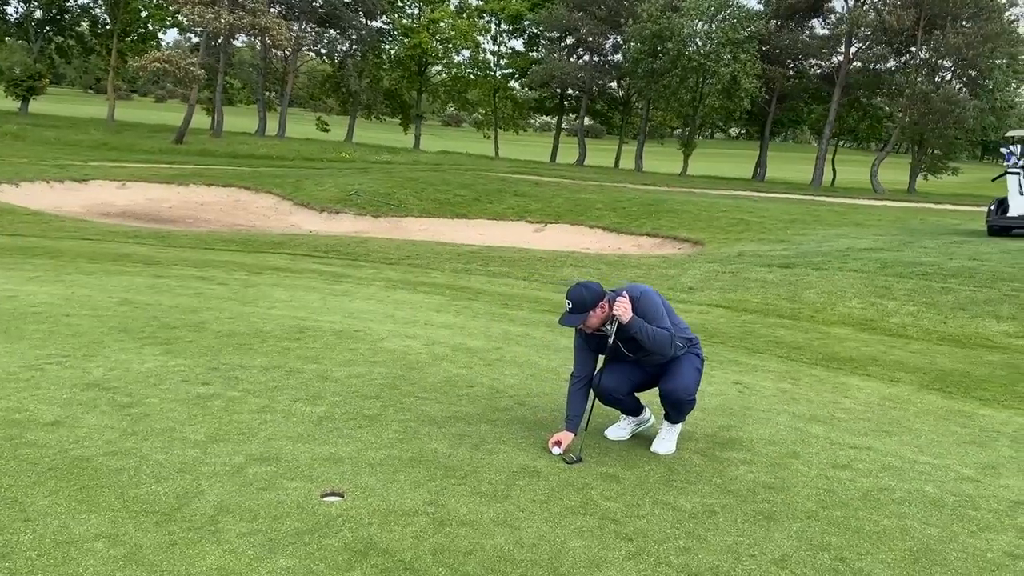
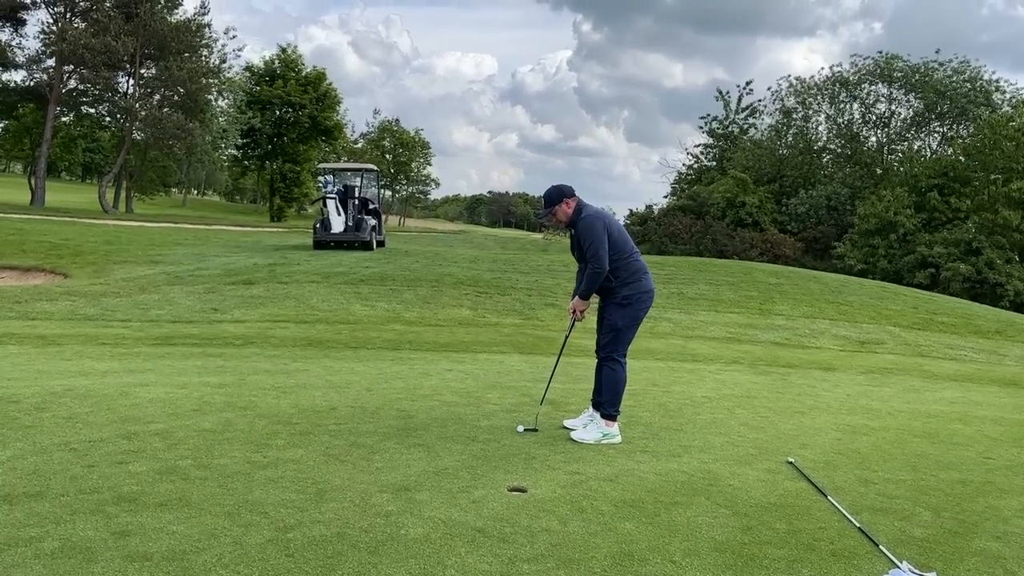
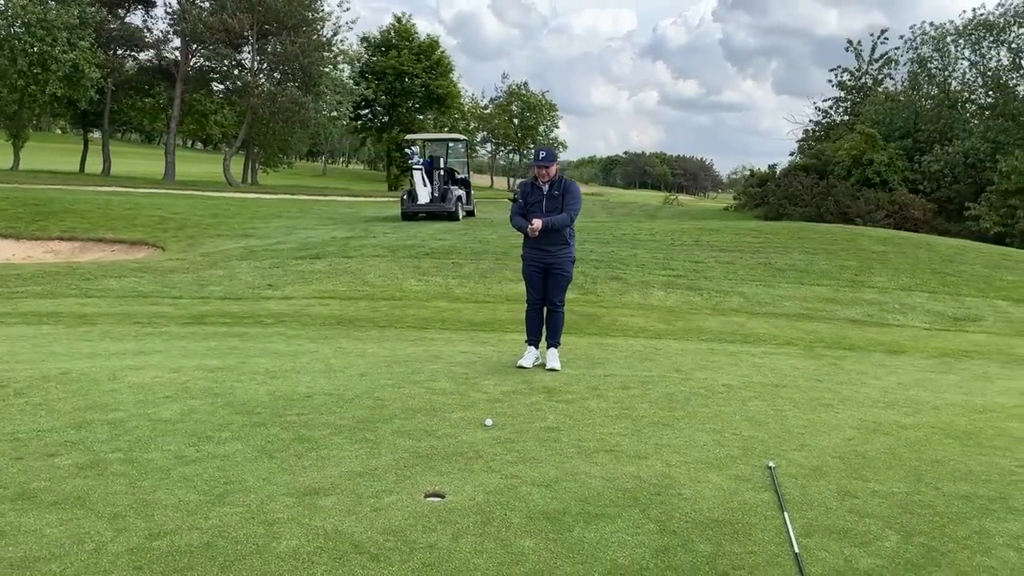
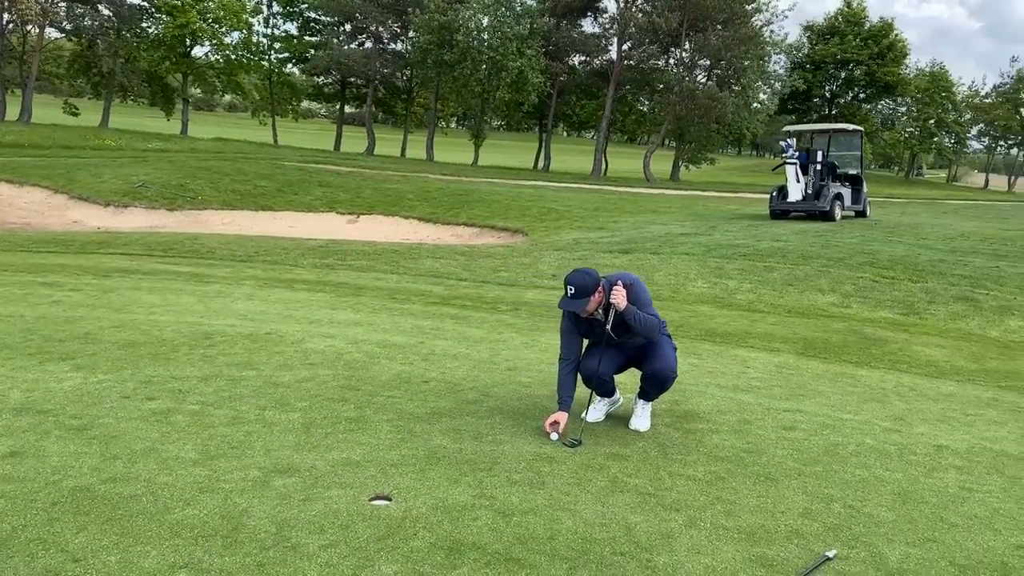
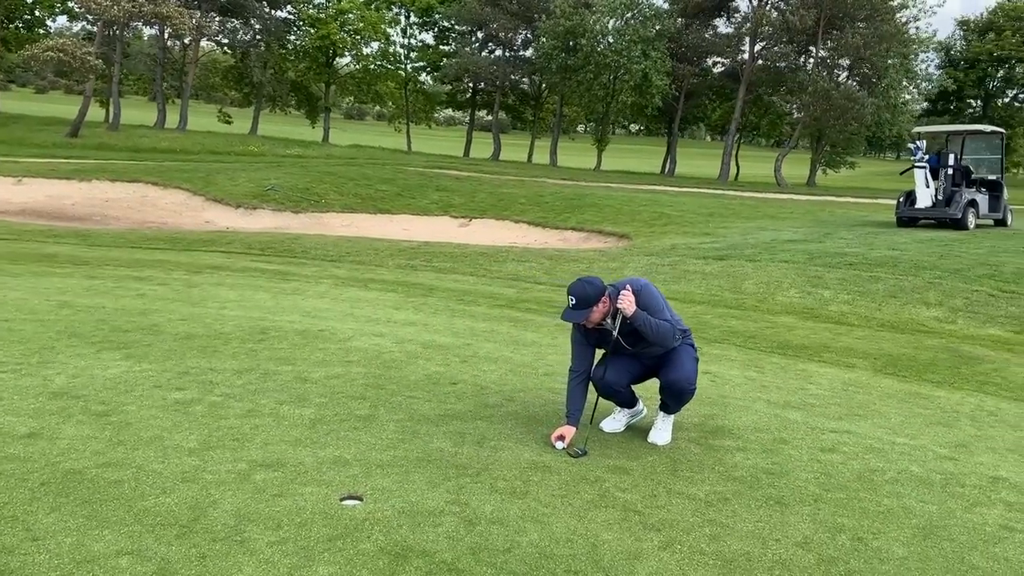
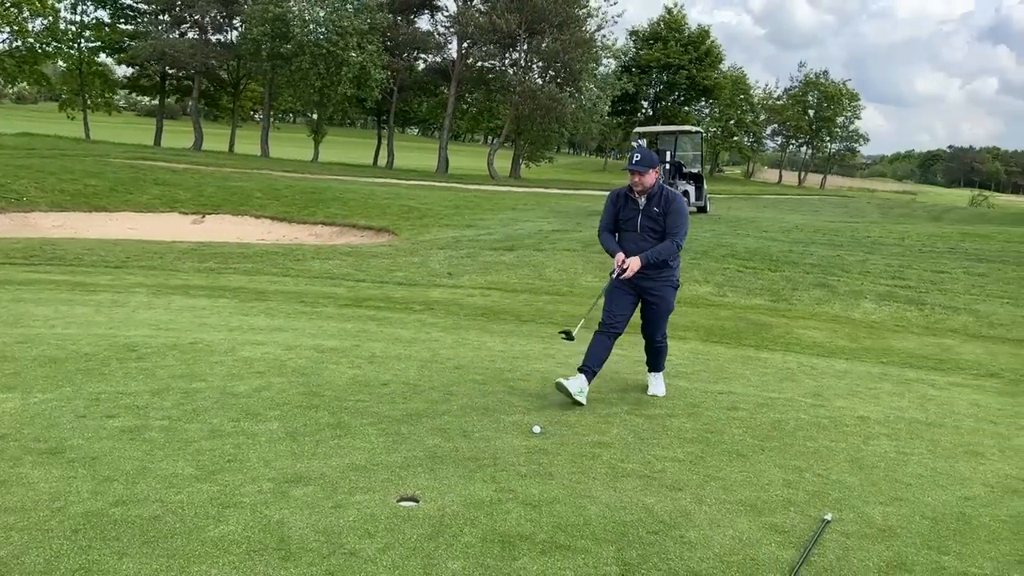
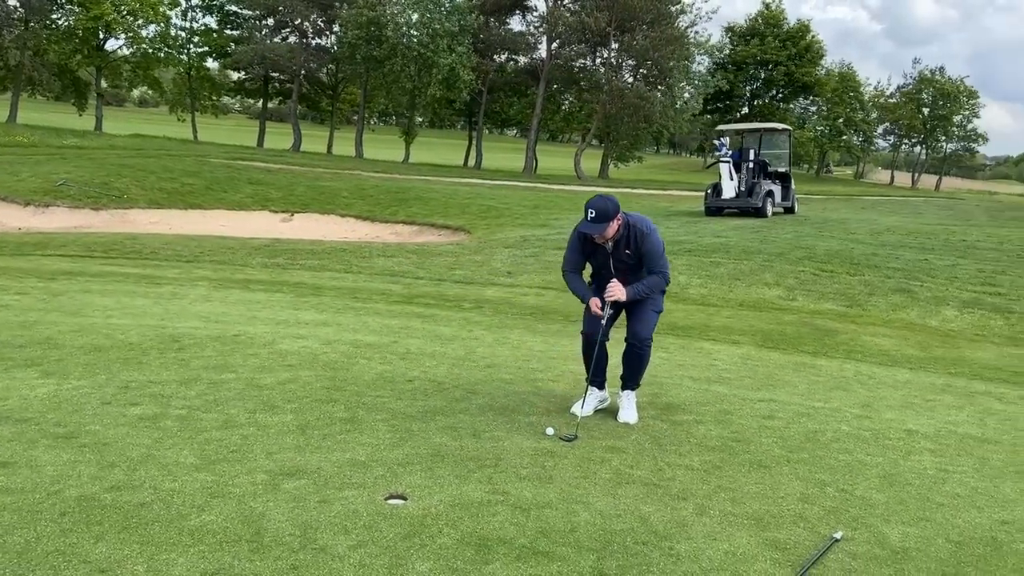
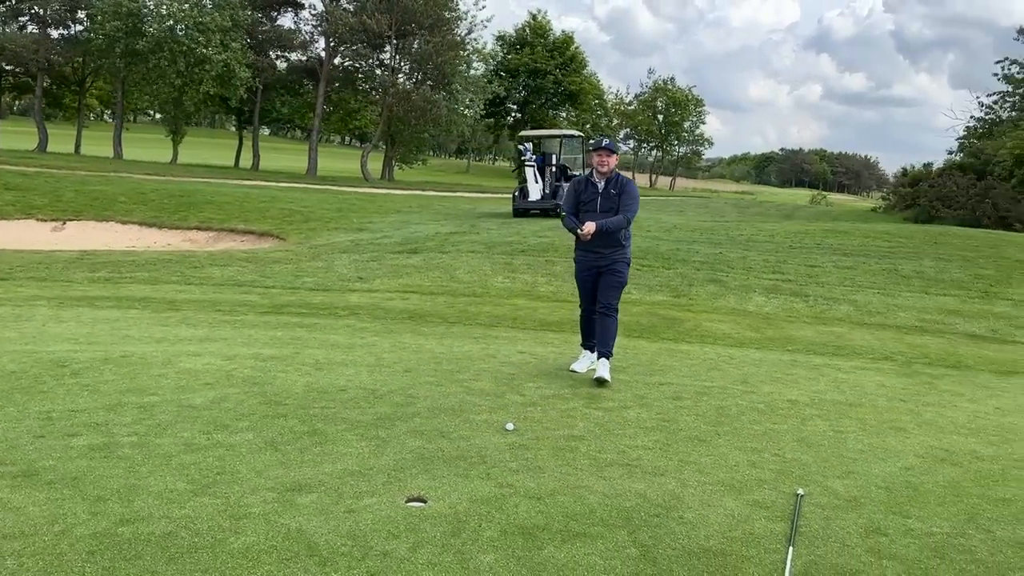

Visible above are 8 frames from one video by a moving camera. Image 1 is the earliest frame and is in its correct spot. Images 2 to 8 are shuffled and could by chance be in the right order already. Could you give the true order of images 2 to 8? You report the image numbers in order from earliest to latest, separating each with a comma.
5, 4, 7, 6, 8, 3, 2
